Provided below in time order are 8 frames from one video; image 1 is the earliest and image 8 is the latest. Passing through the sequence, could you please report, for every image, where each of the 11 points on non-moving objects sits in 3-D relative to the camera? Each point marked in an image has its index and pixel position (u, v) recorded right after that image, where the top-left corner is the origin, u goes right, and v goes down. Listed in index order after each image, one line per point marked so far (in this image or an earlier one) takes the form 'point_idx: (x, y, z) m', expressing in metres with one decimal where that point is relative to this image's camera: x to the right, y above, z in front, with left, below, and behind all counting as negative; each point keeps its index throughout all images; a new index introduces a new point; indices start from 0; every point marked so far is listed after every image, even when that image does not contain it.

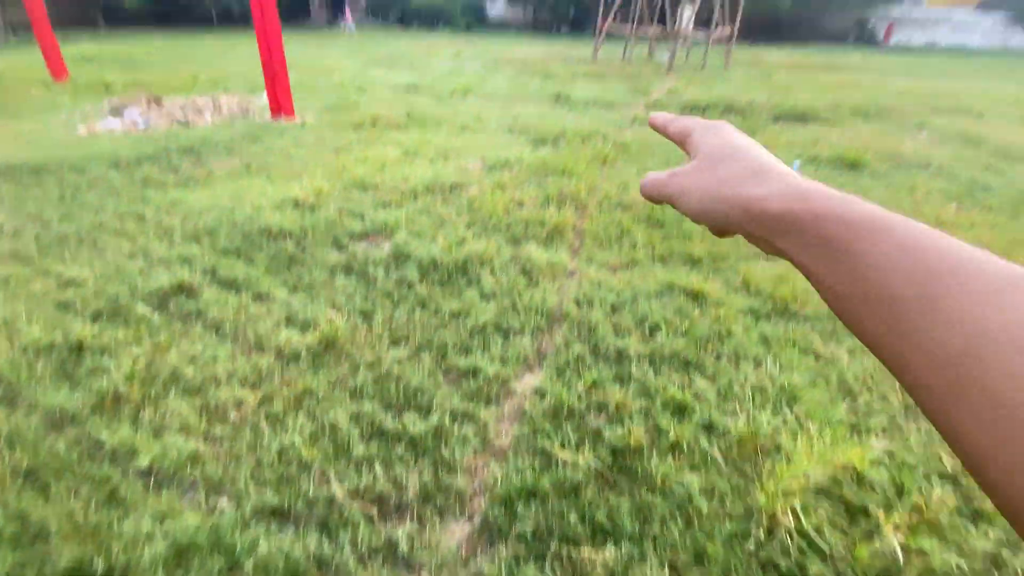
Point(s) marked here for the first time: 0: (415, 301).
0: (-0.6, -0.1, +4.1) m
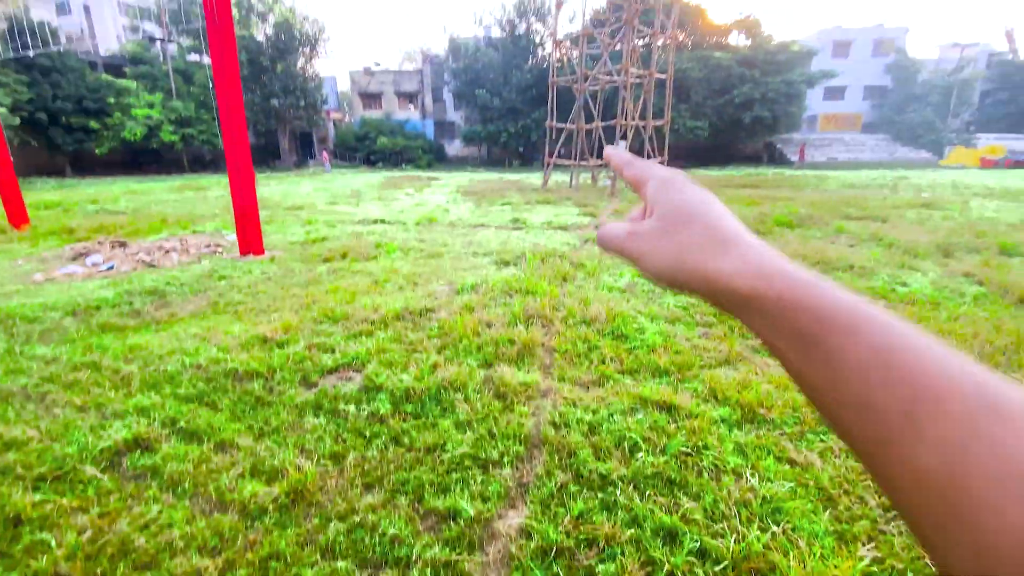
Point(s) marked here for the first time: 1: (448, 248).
0: (-0.8, -1.0, +3.9) m
1: (-0.8, +0.5, +7.8) m
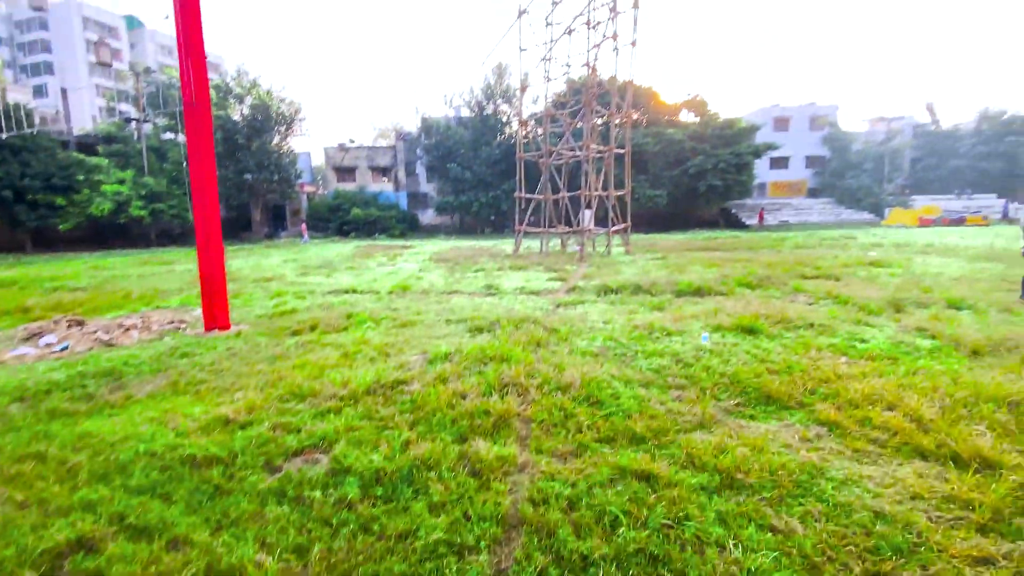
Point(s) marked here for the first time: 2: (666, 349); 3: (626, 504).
0: (-0.9, -1.4, +3.7) m
1: (-1.2, -0.4, +7.7) m
2: (+1.6, -0.6, +6.1) m
3: (+0.7, -1.4, +3.8) m
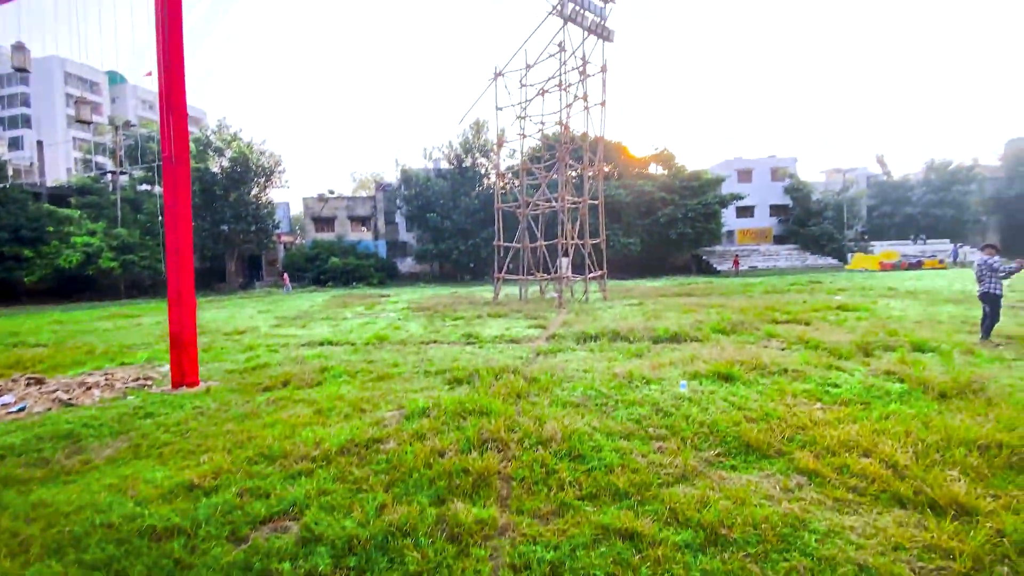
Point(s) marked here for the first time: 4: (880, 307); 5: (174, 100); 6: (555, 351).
0: (-1.1, -1.8, +3.6) m
1: (-1.5, -1.0, +7.6) m
2: (+1.4, -1.1, +6.1) m
3: (+0.6, -1.7, +3.7) m
4: (+8.0, -0.4, +13.3) m
5: (-4.3, +2.4, +7.8) m
6: (+0.6, -0.9, +8.7) m
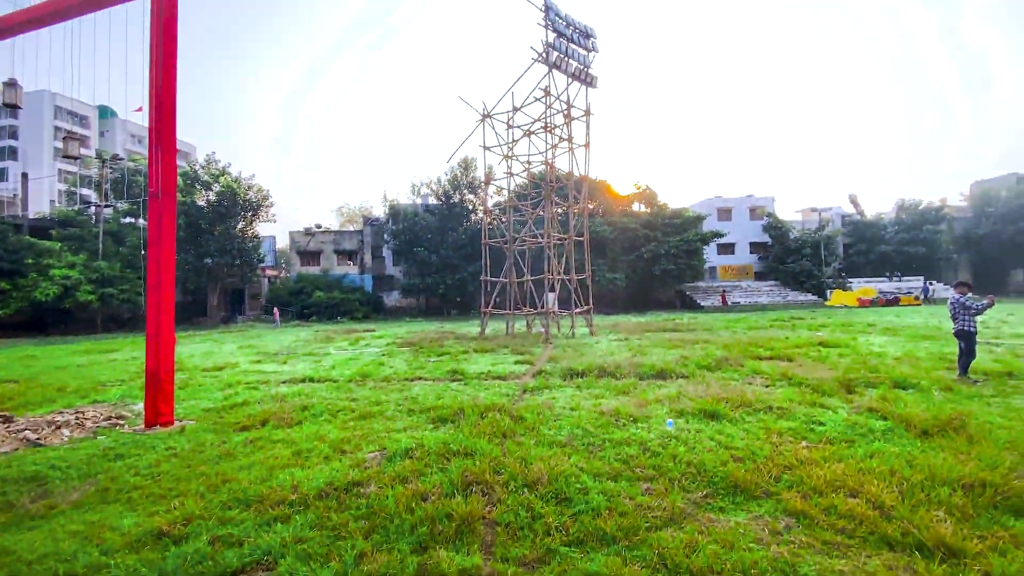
0: (-1.2, -2.0, +3.4) m
1: (-1.7, -1.5, +7.5) m
2: (+1.2, -1.5, +6.0) m
3: (+0.5, -1.9, +3.6) m
4: (+7.7, -1.2, +13.4) m
5: (-4.5, +1.9, +7.8) m
6: (+0.4, -1.4, +8.6) m
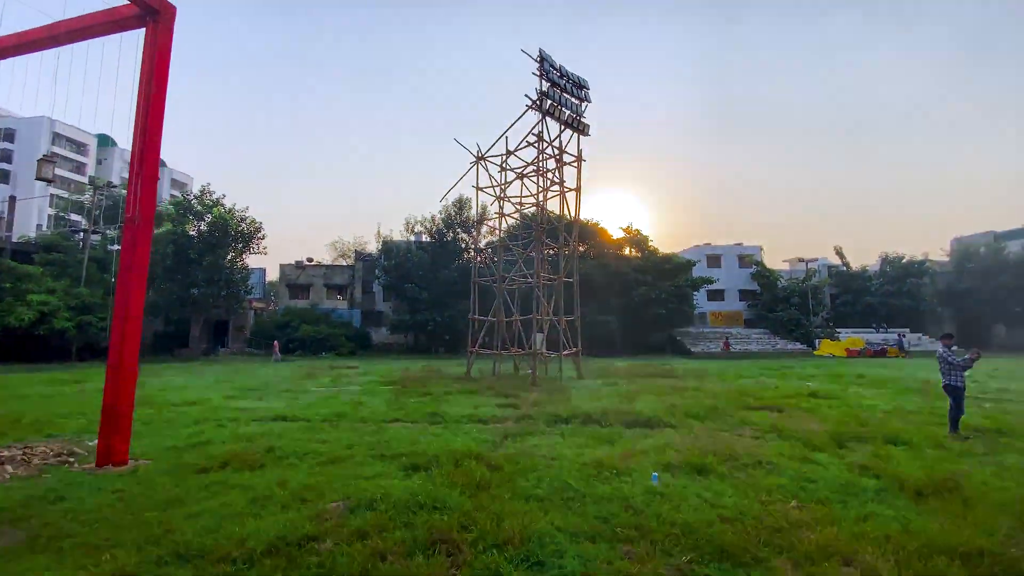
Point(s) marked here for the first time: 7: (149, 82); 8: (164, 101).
0: (-1.4, -2.2, +3.0) m
1: (-1.9, -1.9, +7.1) m
2: (+1.0, -1.9, +5.7) m
3: (+0.3, -2.2, +3.3) m
4: (+7.3, -2.3, +13.2) m
5: (-4.6, +1.6, +7.6) m
6: (+0.1, -2.0, +8.2) m
7: (-4.7, +2.7, +7.8) m
8: (-4.6, +2.5, +7.9) m
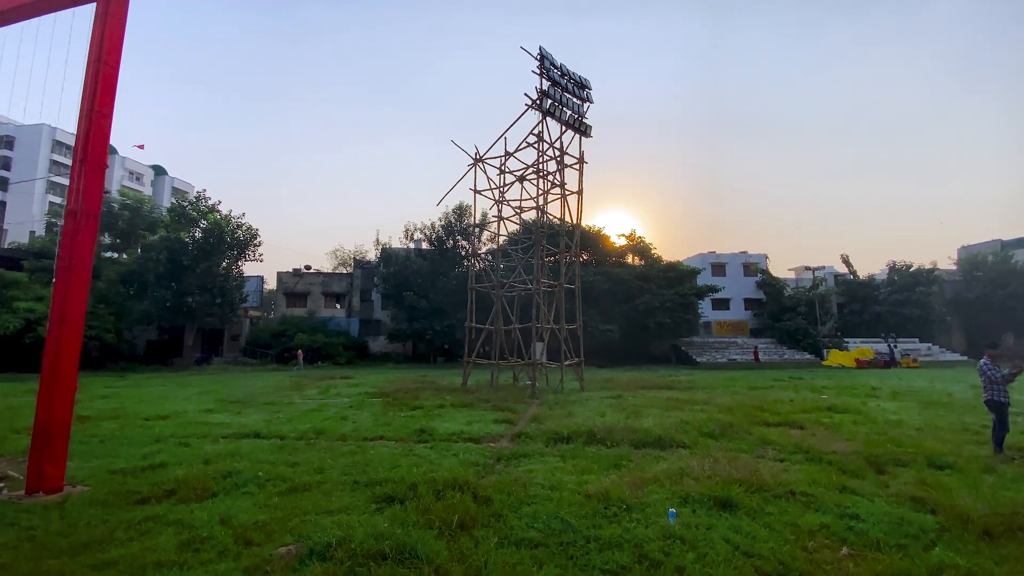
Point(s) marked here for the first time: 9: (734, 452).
0: (-1.4, -2.1, +2.2) m
1: (-2.0, -1.9, +6.2) m
2: (+0.9, -1.9, +4.8) m
3: (+0.2, -2.1, +2.4) m
4: (+7.3, -2.5, +12.3) m
5: (-4.7, +1.5, +6.8) m
6: (+0.1, -2.0, +7.4) m
7: (-4.8, +2.6, +7.0) m
8: (-4.7, +2.4, +7.1) m
9: (+2.8, -2.0, +7.6) m
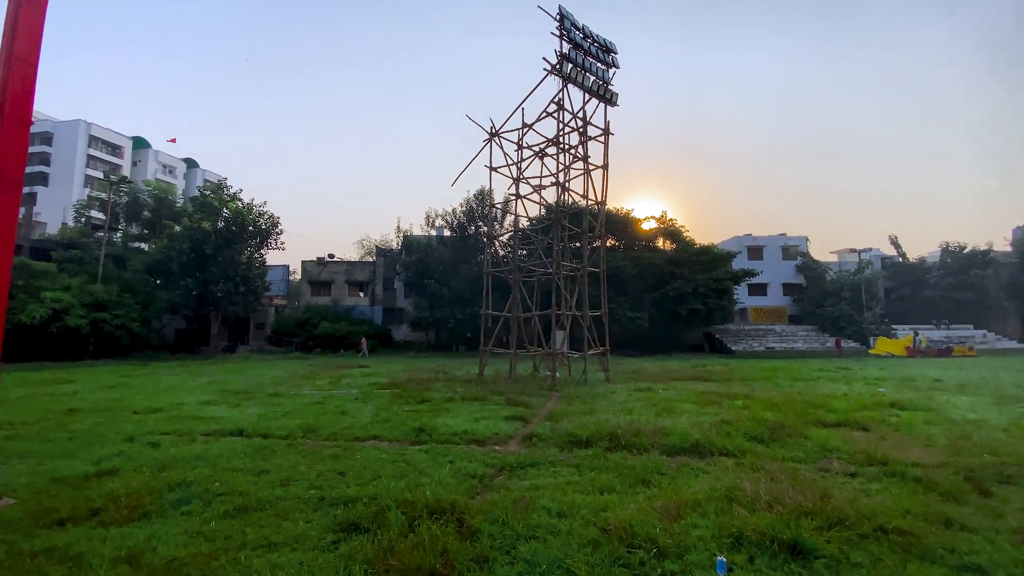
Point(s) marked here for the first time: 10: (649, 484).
0: (-1.6, -2.0, +1.0) m
1: (-2.0, -1.7, +5.1) m
2: (+0.8, -1.7, +3.6) m
3: (0.0, -2.0, +1.2) m
4: (+7.6, -2.1, +10.7) m
5: (-4.7, +1.8, +5.8) m
6: (+0.2, -1.8, +6.2) m
7: (-4.7, +2.9, +5.9) m
8: (-4.6, +2.7, +6.0) m
9: (+2.9, -1.8, +6.2) m
10: (+1.2, -1.7, +5.6) m
